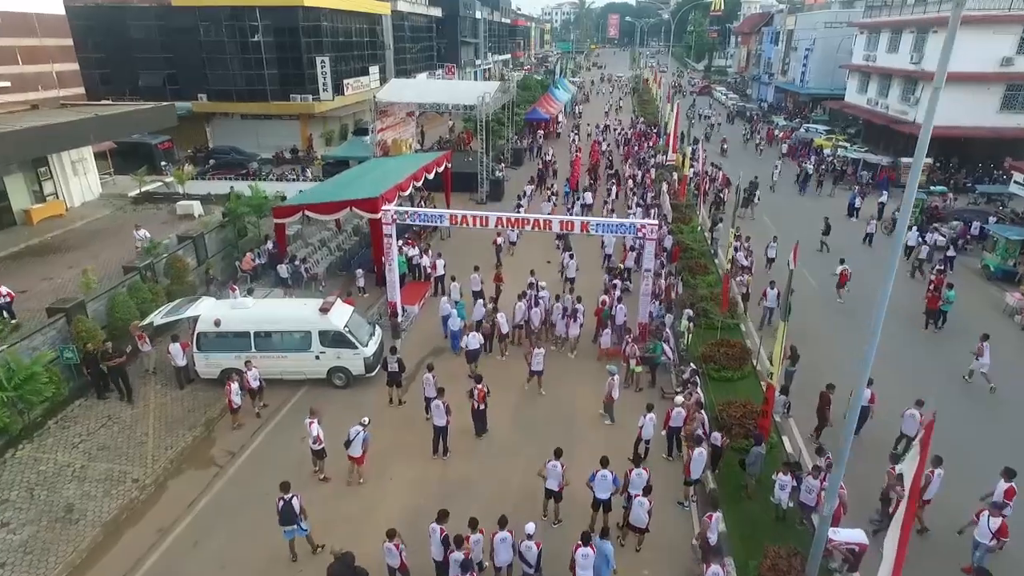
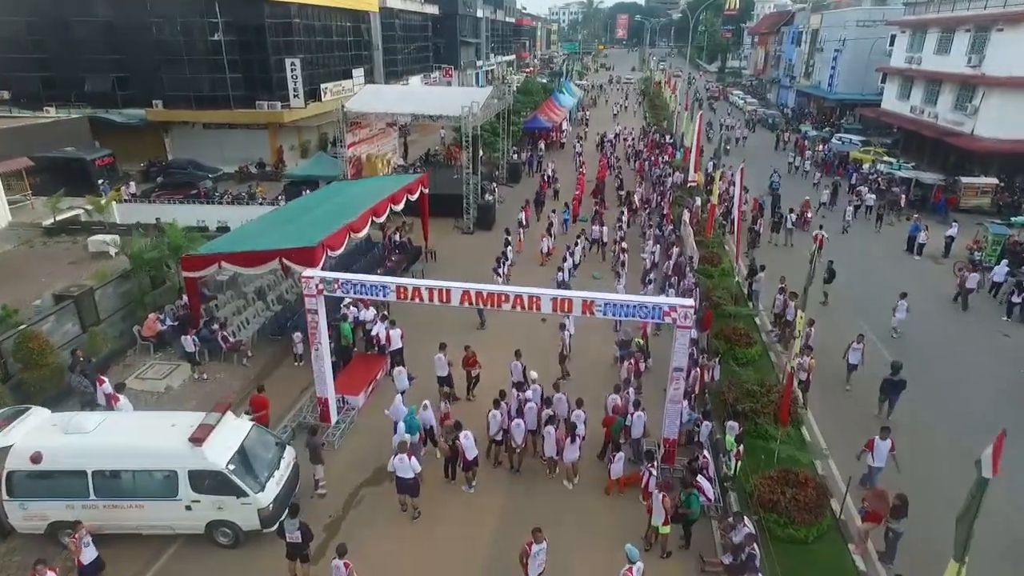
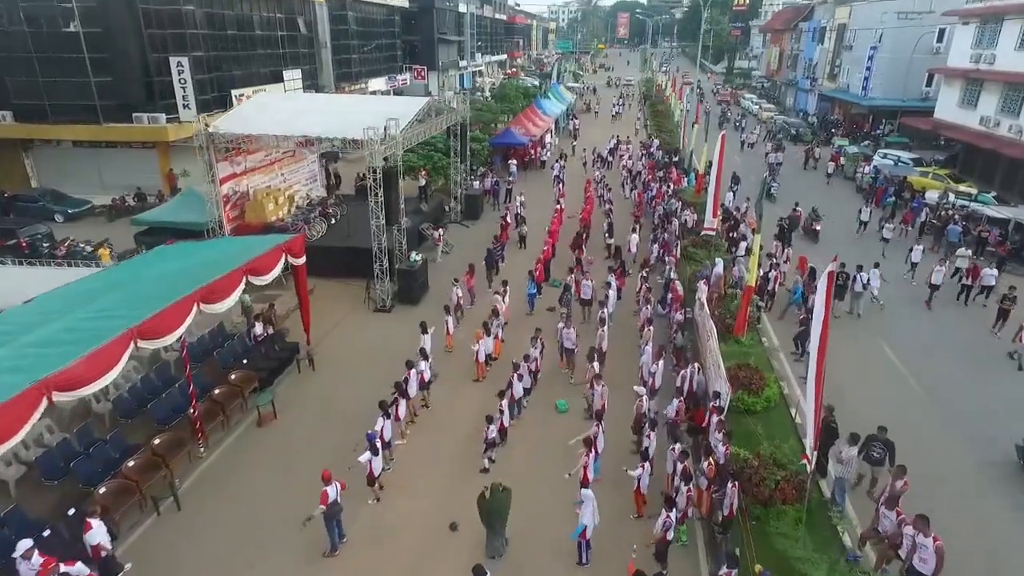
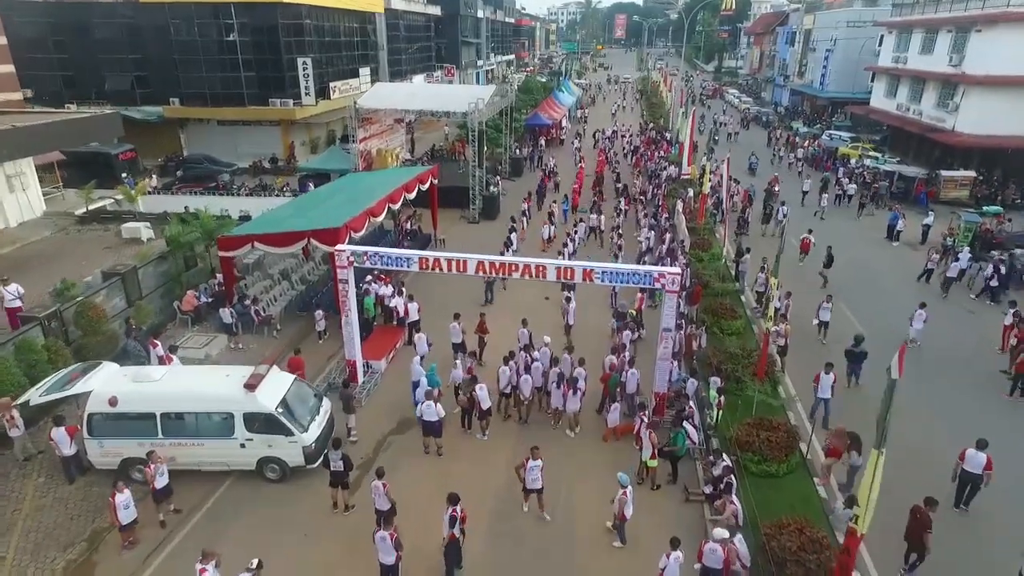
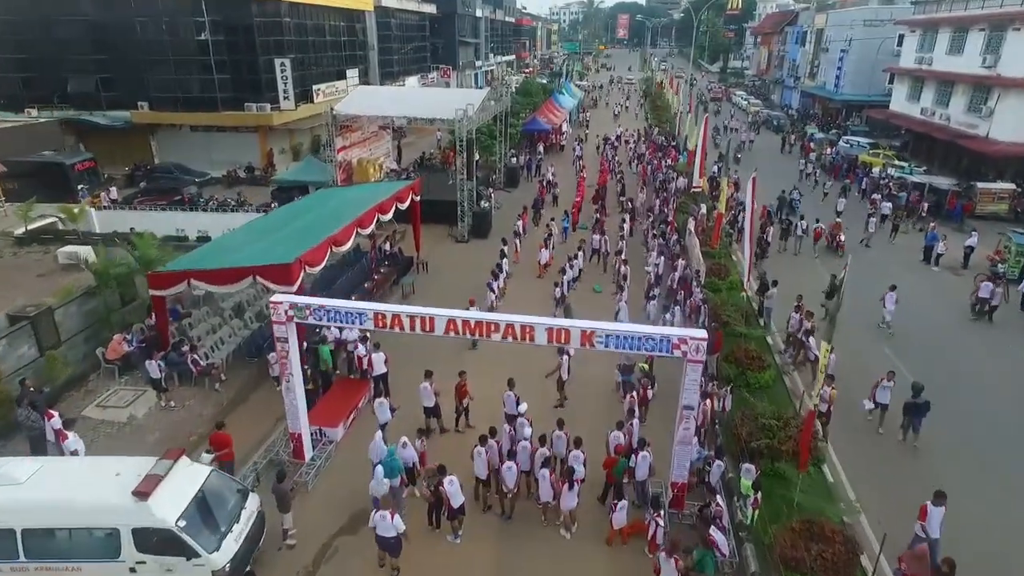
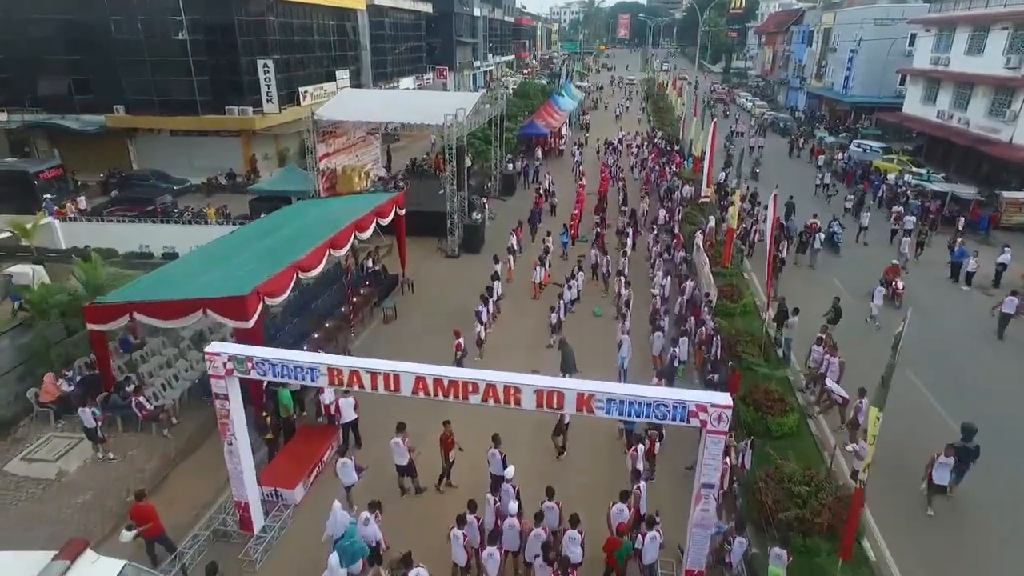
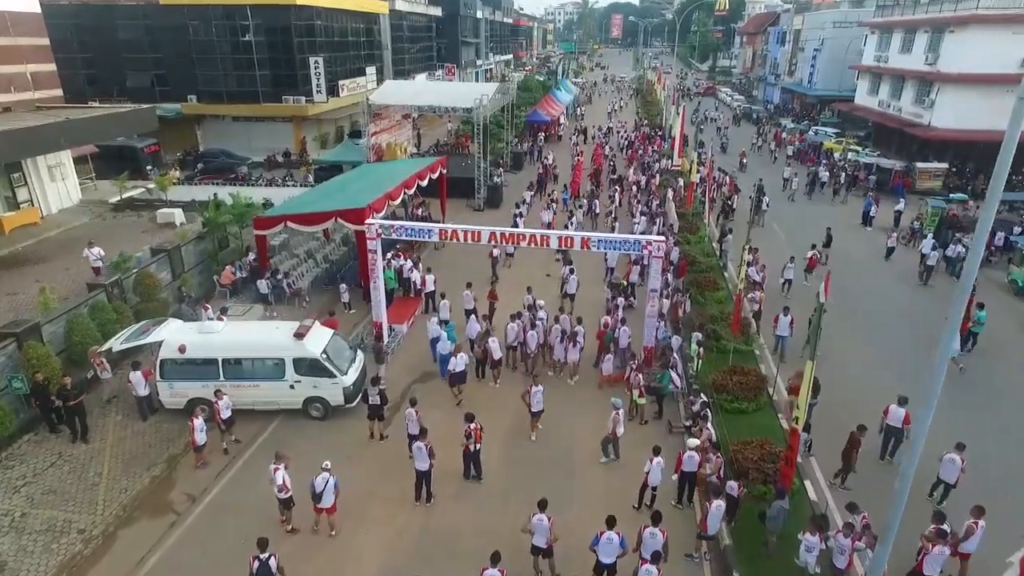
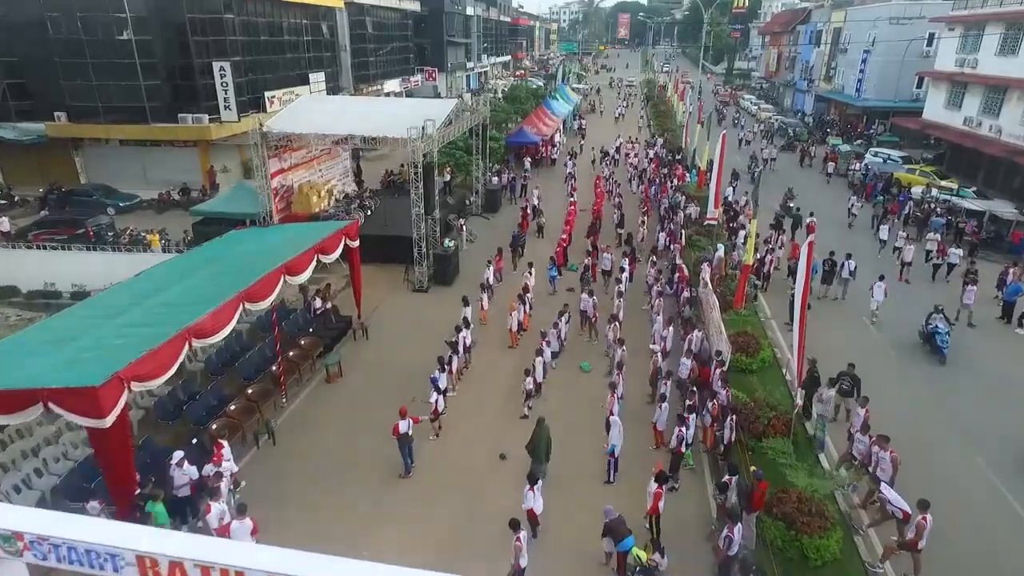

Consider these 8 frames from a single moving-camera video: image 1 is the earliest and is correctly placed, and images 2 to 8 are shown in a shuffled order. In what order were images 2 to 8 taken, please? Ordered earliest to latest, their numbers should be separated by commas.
7, 4, 2, 5, 6, 8, 3
